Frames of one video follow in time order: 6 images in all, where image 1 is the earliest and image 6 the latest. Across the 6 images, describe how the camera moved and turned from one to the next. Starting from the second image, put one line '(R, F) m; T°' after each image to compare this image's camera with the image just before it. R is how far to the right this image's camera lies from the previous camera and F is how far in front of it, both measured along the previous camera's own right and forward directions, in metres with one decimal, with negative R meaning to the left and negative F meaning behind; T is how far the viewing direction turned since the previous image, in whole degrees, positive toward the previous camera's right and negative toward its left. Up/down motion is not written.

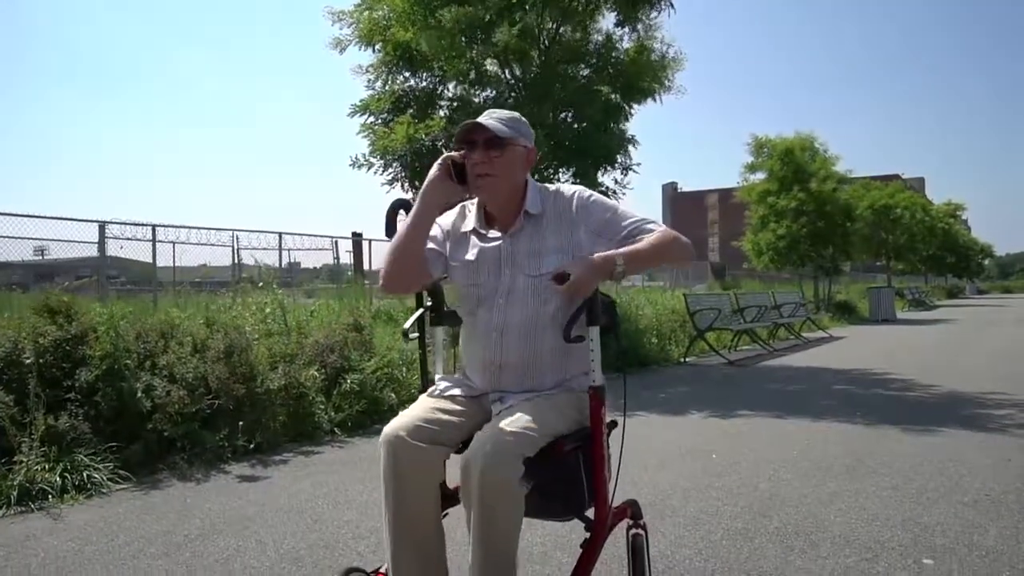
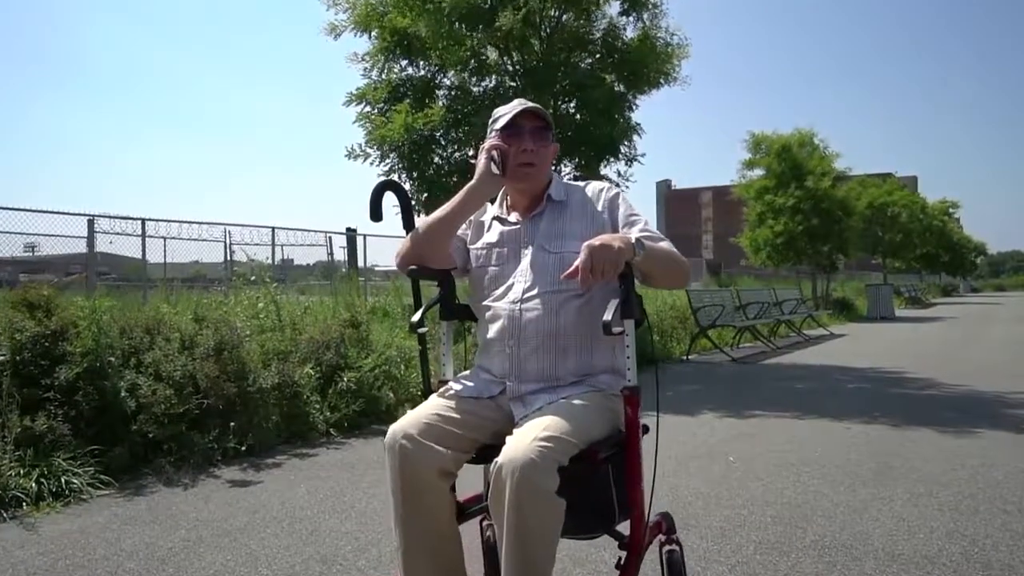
(-0.1, +0.4) m; 0°
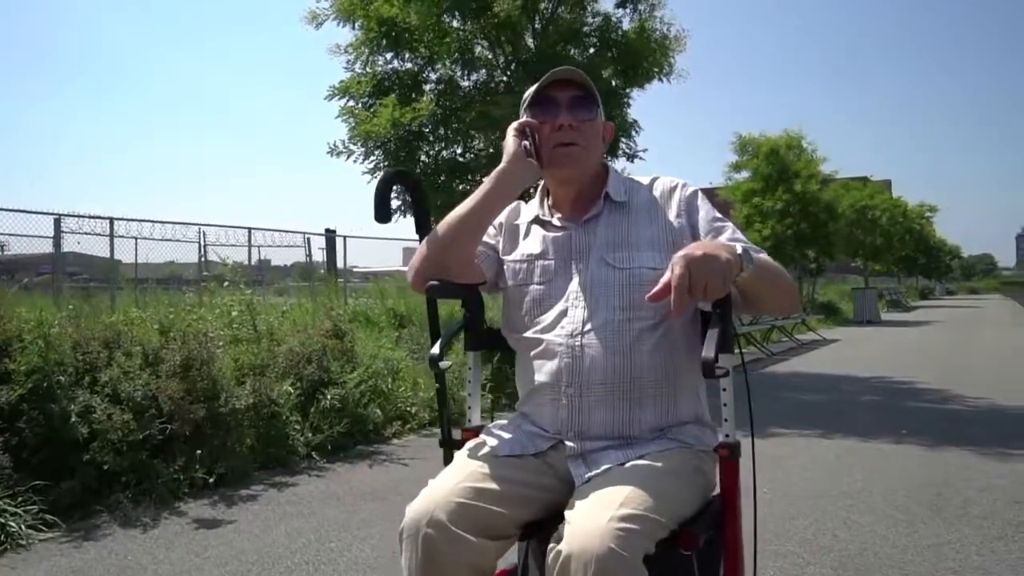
(-0.2, +0.7) m; +1°
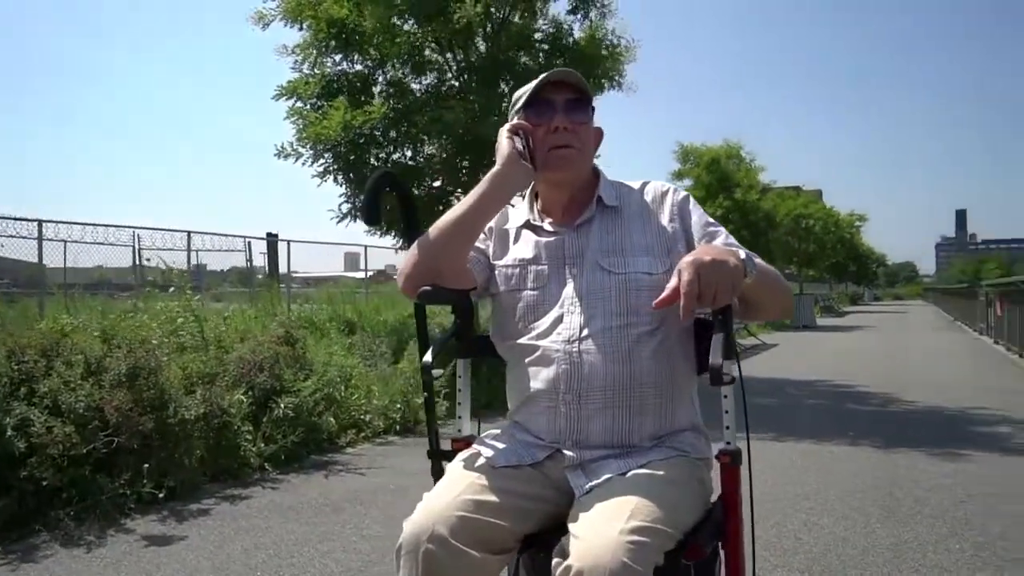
(-0.1, +0.1) m; +4°
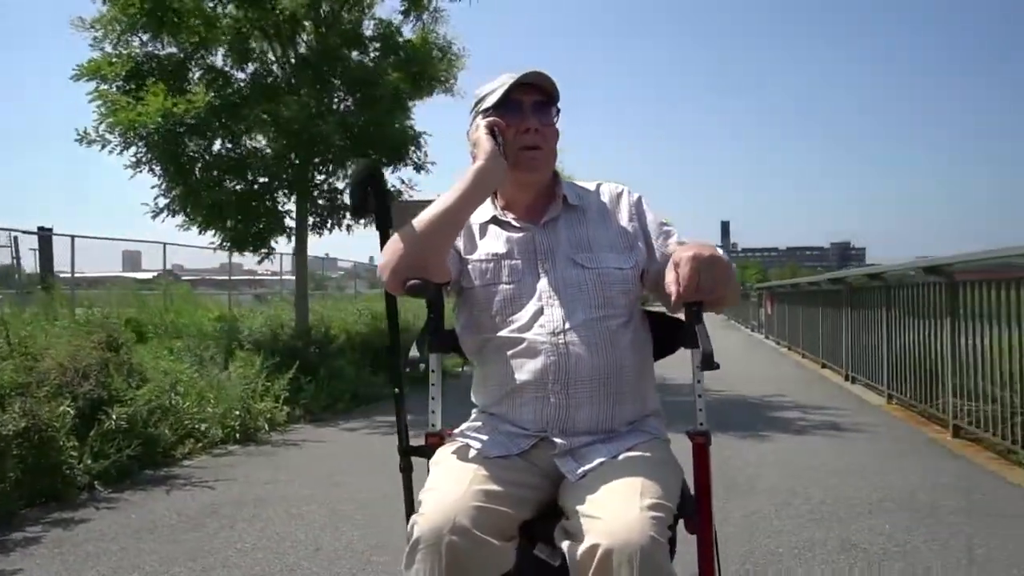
(-0.5, 0.0) m; +13°
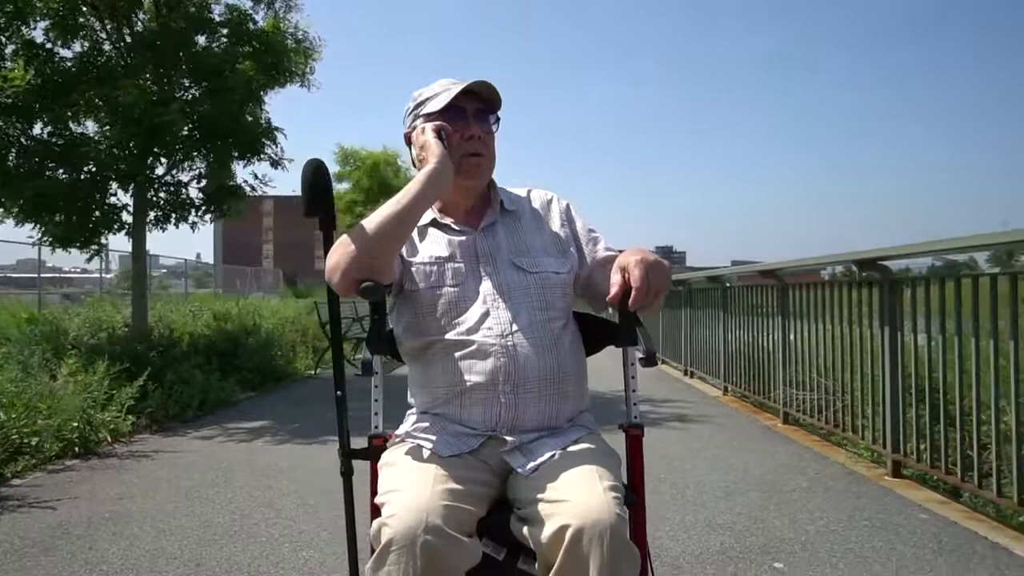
(-0.3, 0.0) m; +11°
